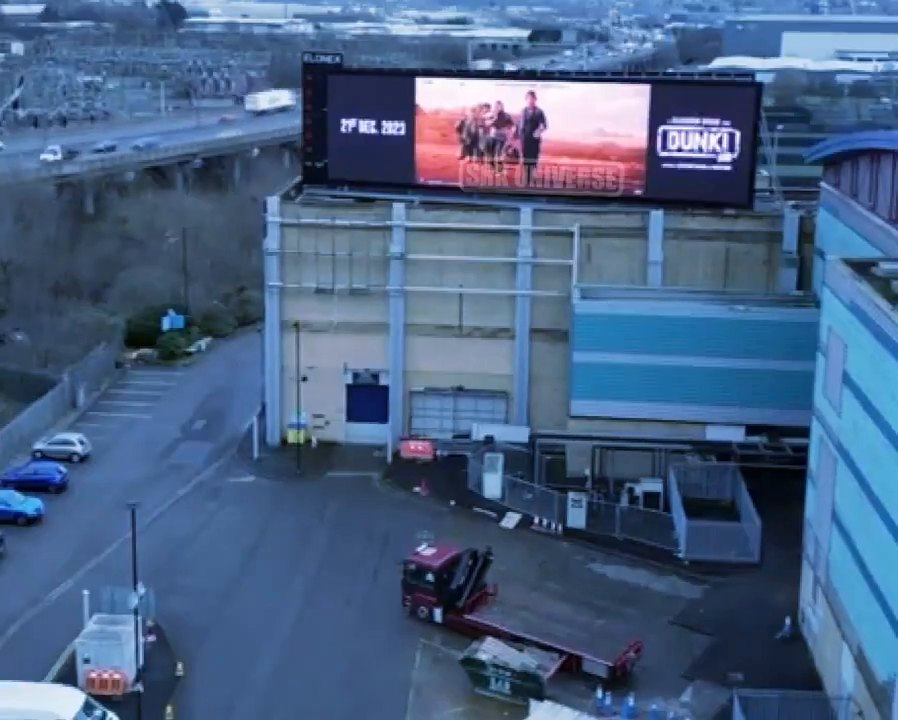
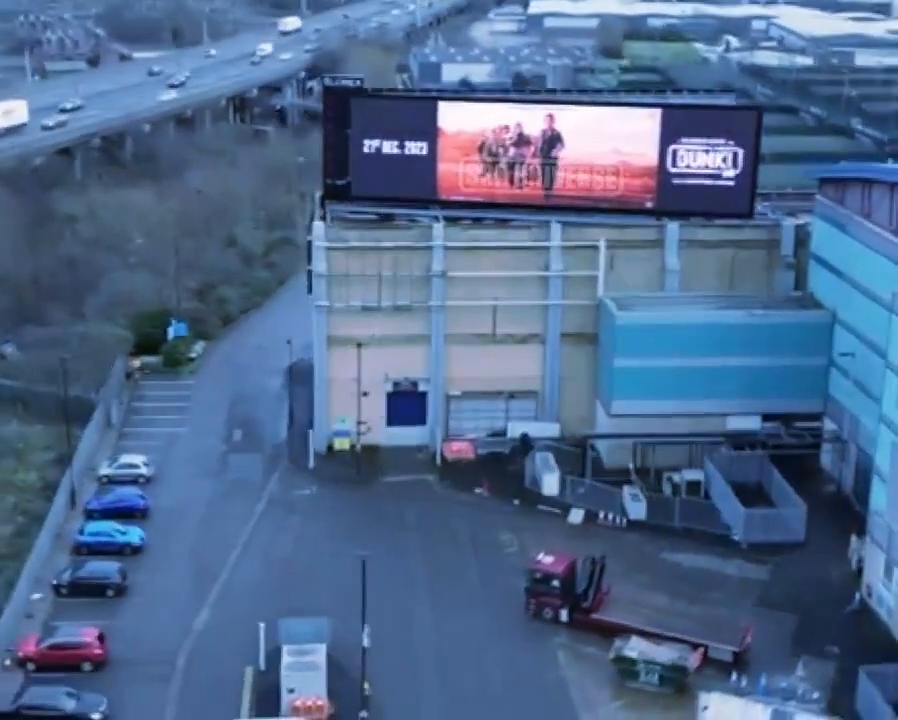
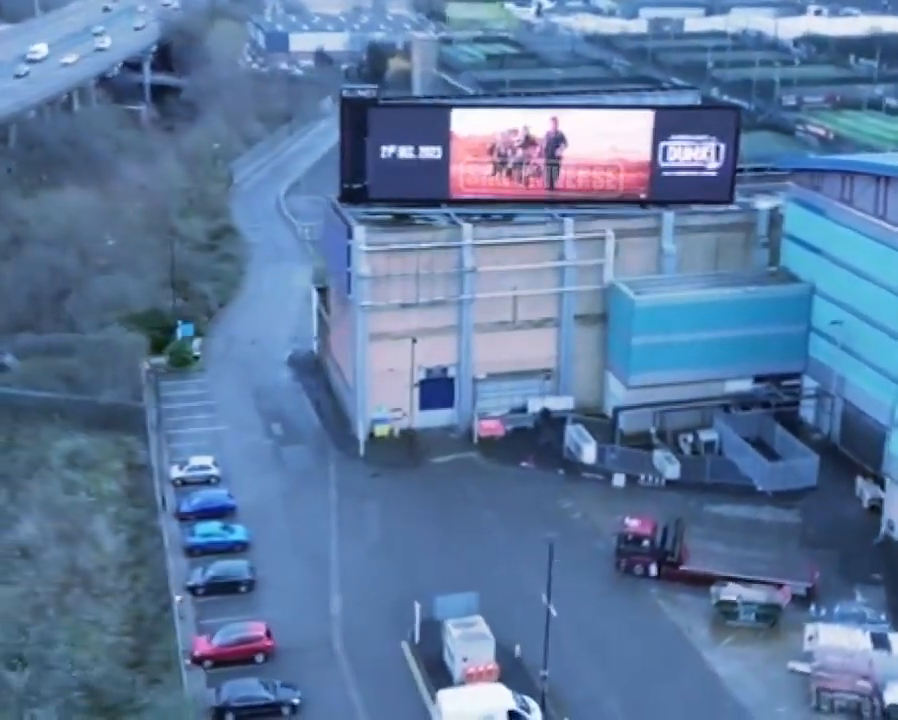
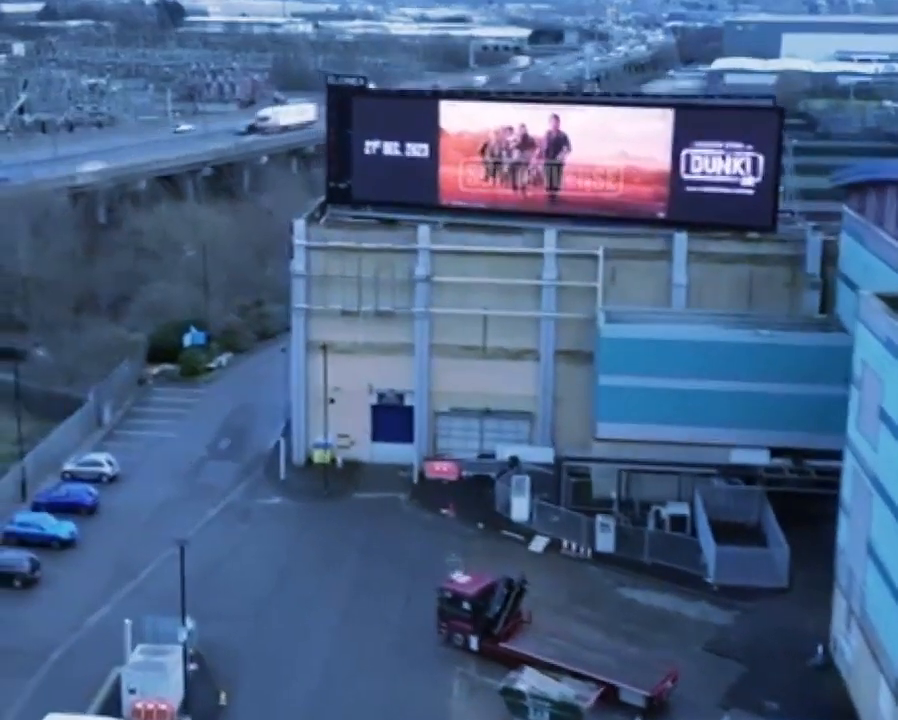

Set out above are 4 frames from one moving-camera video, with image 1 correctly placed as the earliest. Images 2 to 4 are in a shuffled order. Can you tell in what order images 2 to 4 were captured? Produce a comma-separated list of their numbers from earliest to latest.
4, 2, 3
